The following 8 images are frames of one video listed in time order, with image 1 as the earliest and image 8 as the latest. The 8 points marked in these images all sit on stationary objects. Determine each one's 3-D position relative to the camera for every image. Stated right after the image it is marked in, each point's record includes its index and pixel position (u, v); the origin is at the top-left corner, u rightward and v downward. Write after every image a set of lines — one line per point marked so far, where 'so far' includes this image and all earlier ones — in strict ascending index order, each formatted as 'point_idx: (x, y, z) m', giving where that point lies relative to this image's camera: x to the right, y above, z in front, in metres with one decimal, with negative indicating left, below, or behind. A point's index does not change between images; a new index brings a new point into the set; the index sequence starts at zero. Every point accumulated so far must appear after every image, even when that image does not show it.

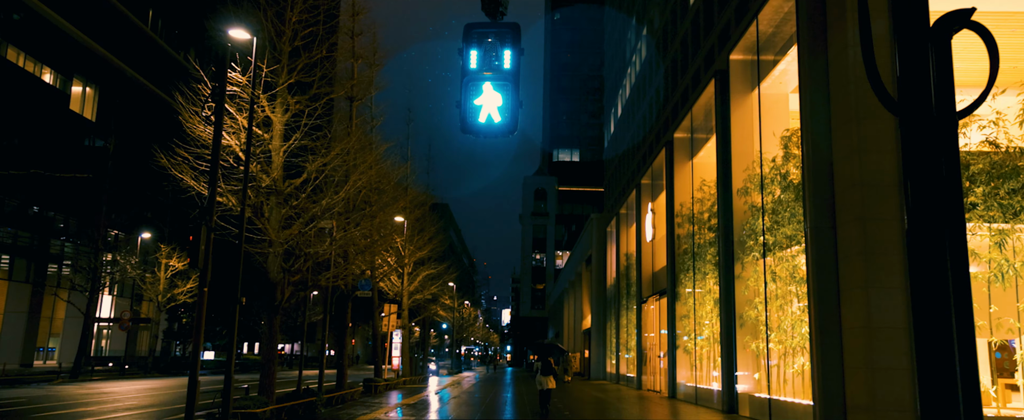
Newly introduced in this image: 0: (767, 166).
0: (+5.2, +0.9, +17.6) m
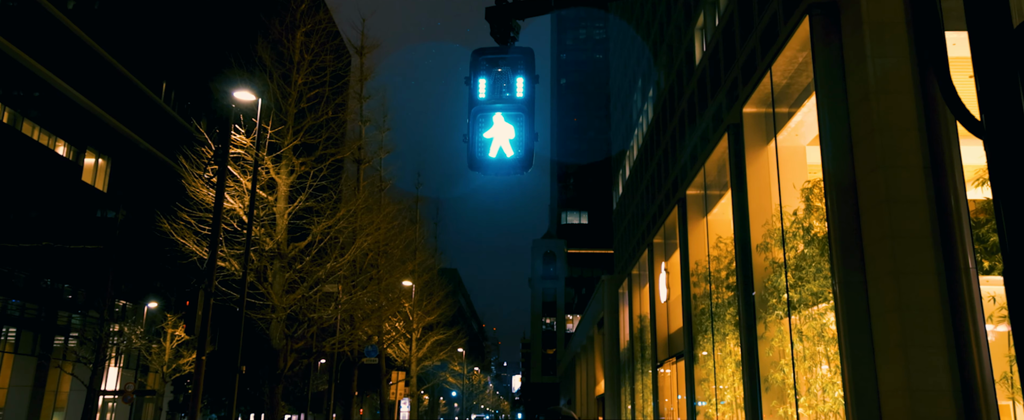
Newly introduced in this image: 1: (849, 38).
0: (+5.4, -0.2, +17.0) m
1: (+6.1, +3.0, +15.3) m
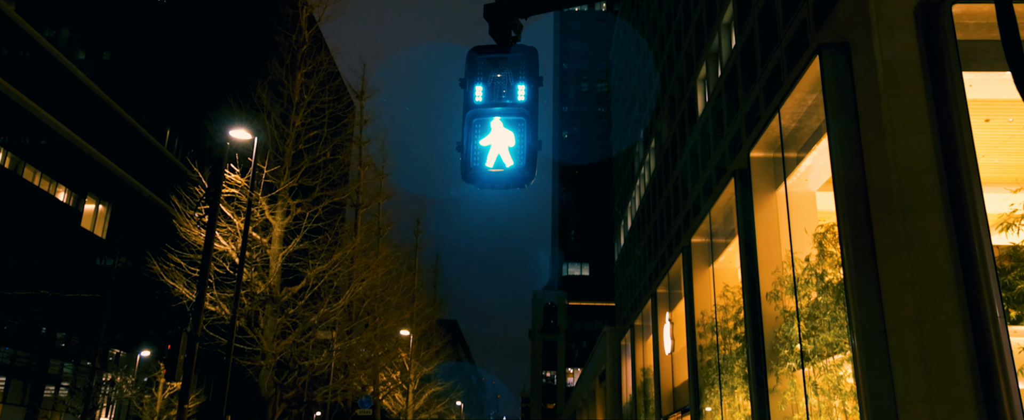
0: (+5.4, -1.0, +16.4) m
1: (+6.1, +2.2, +14.9) m
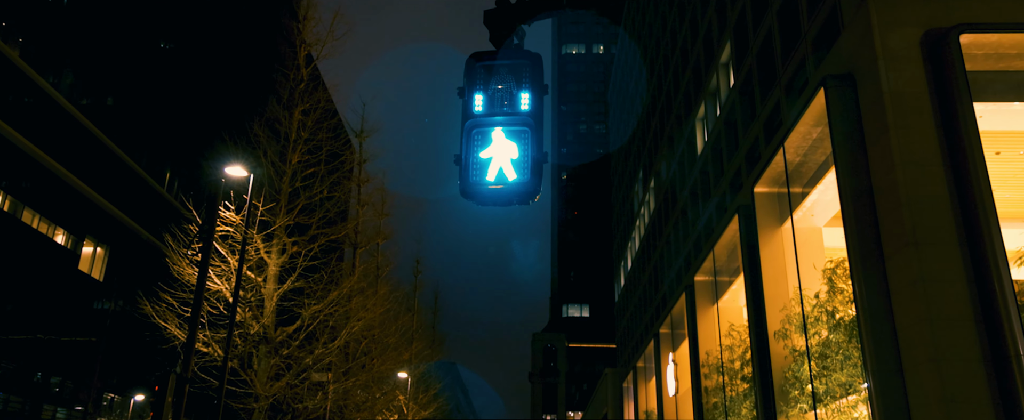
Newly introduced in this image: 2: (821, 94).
0: (+5.4, -1.7, +15.9) m
1: (+6.1, +1.6, +14.6) m
2: (+5.7, +2.2, +16.0) m
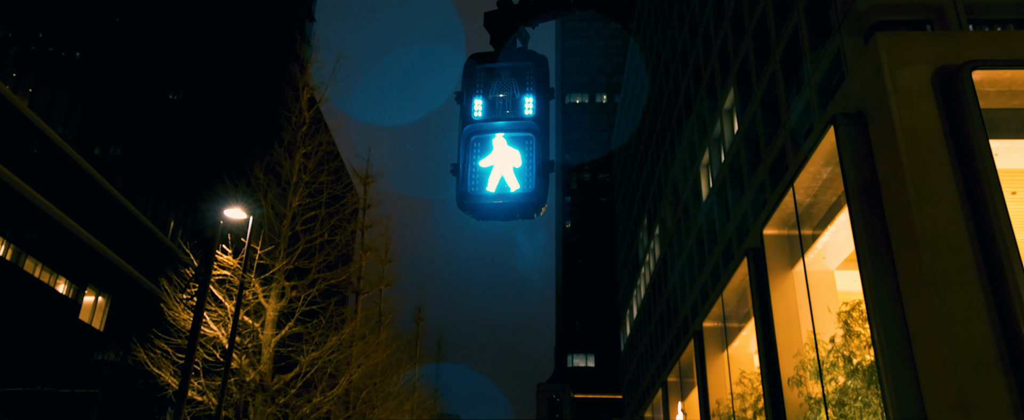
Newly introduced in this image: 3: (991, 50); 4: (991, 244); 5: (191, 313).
0: (+5.5, -2.4, +15.4) m
1: (+6.2, +0.9, +14.2) m
2: (+5.8, +1.4, +15.7) m
3: (+8.1, +2.7, +14.9) m
4: (+6.9, -0.5, +12.5) m
5: (-6.7, -2.2, +18.1) m
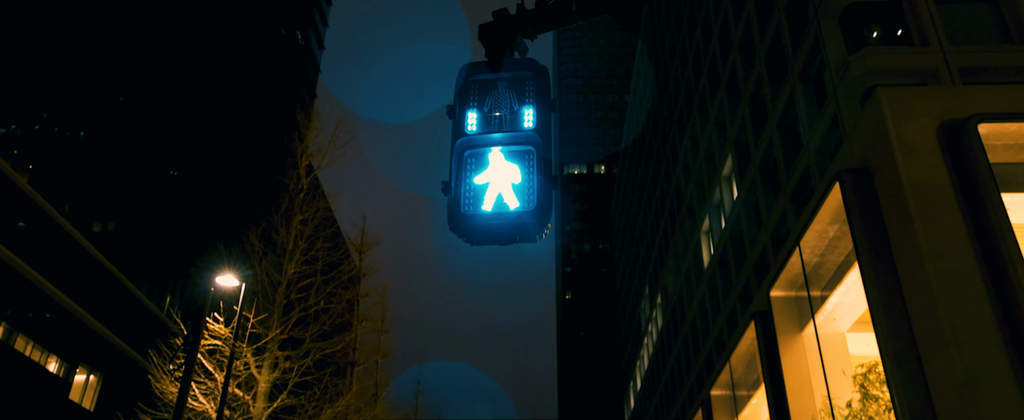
0: (+5.5, -3.5, +14.7) m
1: (+6.1, 0.0, +13.9) m
2: (+5.7, +0.4, +15.4) m
3: (+8.1, +1.7, +14.6) m
4: (+6.9, -1.2, +12.0) m
5: (-6.7, -3.6, +17.5) m
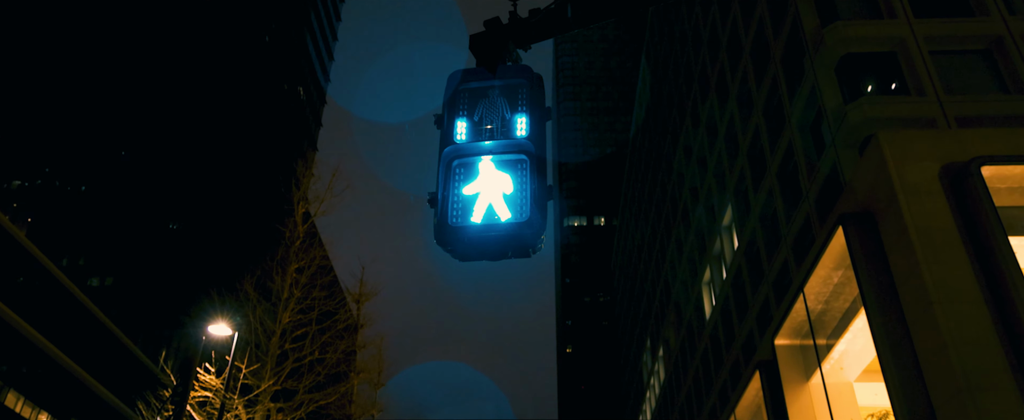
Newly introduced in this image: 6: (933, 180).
0: (+5.5, -4.2, +14.3) m
1: (+6.1, -0.7, +13.6) m
2: (+5.7, -0.4, +15.1) m
3: (+8.1, +1.0, +14.5) m
4: (+6.9, -1.8, +11.7) m
5: (-6.7, -4.5, +17.0) m
6: (+7.5, +0.5, +15.4) m
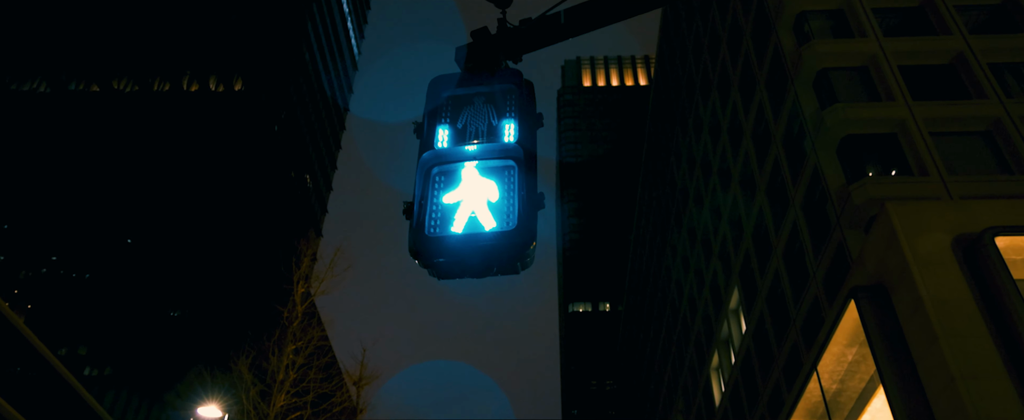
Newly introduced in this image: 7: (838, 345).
0: (+5.6, -5.4, +13.4) m
1: (+6.1, -1.8, +13.2) m
2: (+5.8, -1.7, +14.7) m
3: (+8.1, -0.2, +14.2) m
4: (+6.9, -2.7, +11.1) m
5: (-6.6, -6.0, +16.2) m
6: (+7.5, -0.7, +15.0) m
7: (+5.8, -2.4, +15.4) m
